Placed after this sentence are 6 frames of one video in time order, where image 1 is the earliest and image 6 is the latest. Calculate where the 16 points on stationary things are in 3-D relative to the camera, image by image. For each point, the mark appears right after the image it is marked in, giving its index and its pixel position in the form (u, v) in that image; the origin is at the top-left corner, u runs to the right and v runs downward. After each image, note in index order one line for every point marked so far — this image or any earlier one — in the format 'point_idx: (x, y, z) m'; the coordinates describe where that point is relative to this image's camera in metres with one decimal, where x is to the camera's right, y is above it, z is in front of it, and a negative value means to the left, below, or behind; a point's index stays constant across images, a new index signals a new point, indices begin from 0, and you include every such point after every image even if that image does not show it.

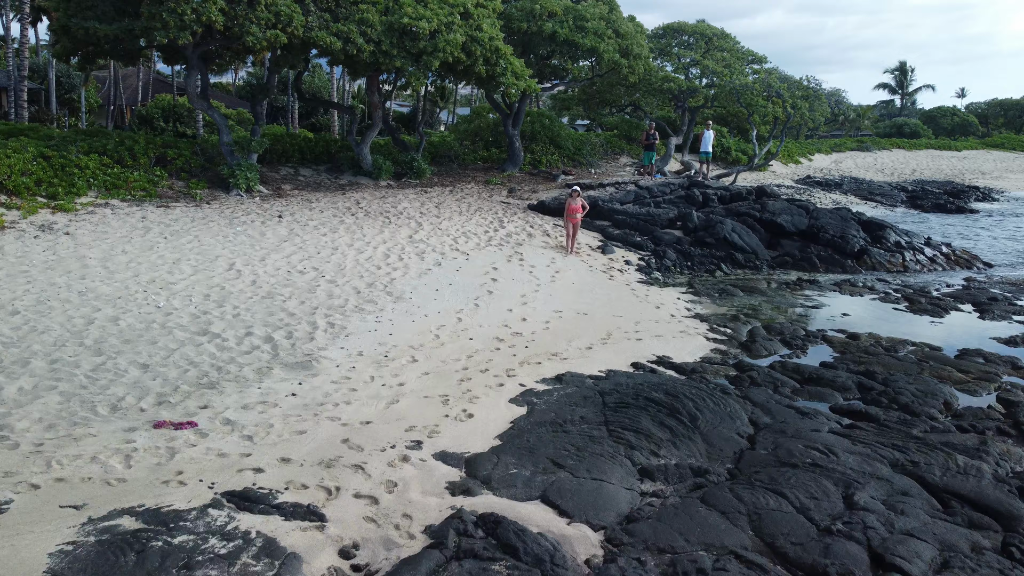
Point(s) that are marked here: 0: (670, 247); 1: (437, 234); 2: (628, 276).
0: (+2.9, +0.7, +14.9) m
1: (-1.2, +0.8, +13.1) m
2: (+1.7, +0.2, +12.4) m
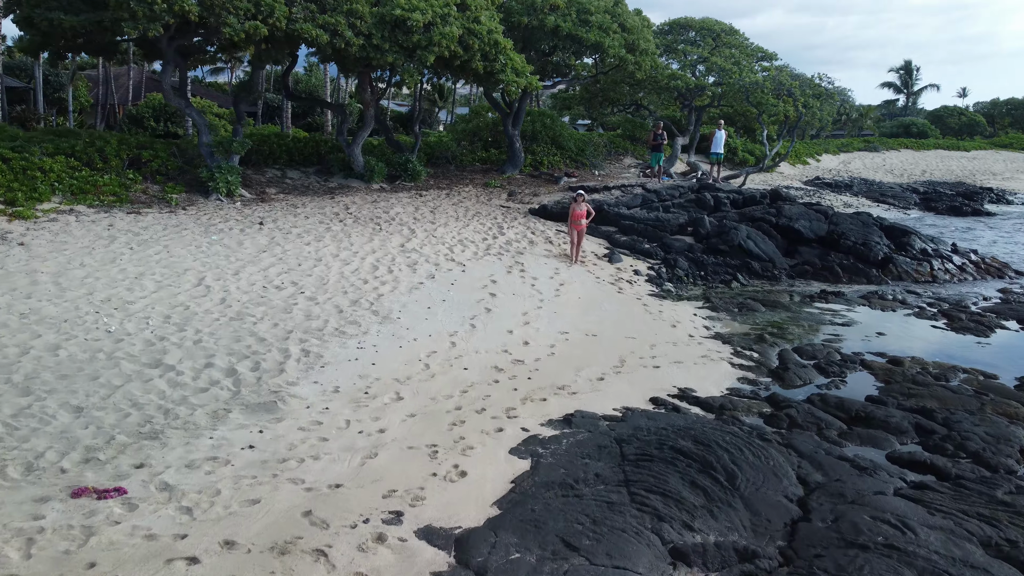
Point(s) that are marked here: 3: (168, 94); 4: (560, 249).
0: (+2.9, +0.5, +13.9) m
1: (-1.2, +0.7, +12.1) m
2: (+1.7, 0.0, +11.4) m
3: (-5.5, +3.1, +13.3) m
4: (+0.8, +0.6, +13.2) m
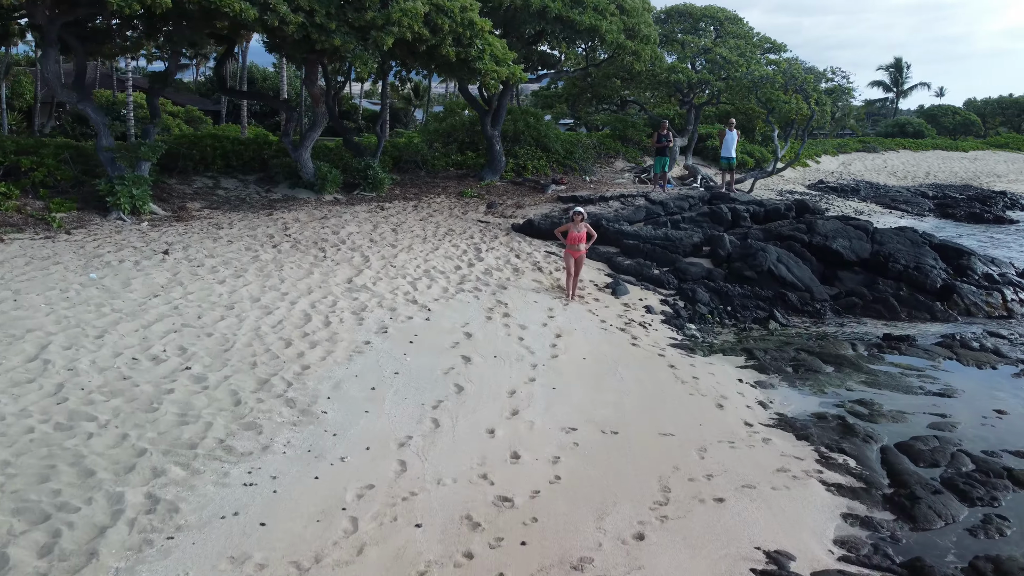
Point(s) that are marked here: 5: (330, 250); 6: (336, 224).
0: (+2.6, +0.1, +11.4) m
1: (-1.4, +0.1, +9.5) m
2: (+1.5, -0.5, +8.9) m
3: (-5.8, +2.6, +10.5) m
4: (+0.5, +0.1, +10.6) m
5: (-2.2, +0.5, +10.2) m
6: (-2.5, +0.9, +11.8) m
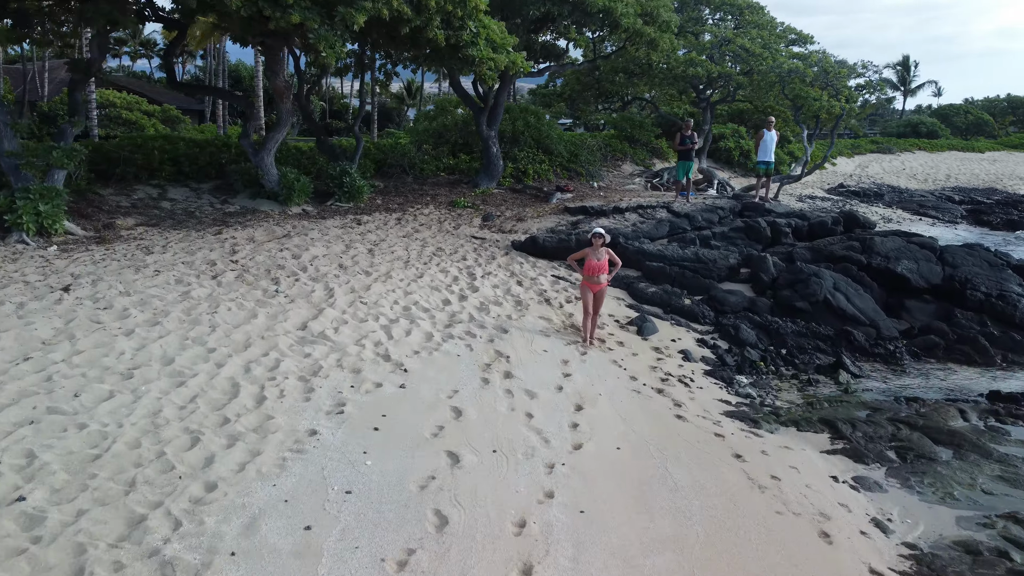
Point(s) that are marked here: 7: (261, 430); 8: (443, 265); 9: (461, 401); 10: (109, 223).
0: (+2.6, -0.3, +9.3) m
1: (-1.4, -0.3, +7.4) m
2: (+1.6, -0.9, +6.8) m
3: (-5.8, +2.2, +8.4) m
4: (+0.5, -0.3, +8.5) m
5: (-2.2, +0.1, +8.2) m
6: (-2.5, +0.5, +9.7) m
7: (-1.5, -0.8, +4.9) m
8: (-0.8, +0.3, +9.8) m
9: (-0.4, -0.8, +5.7) m
10: (-4.6, +0.7, +9.4) m
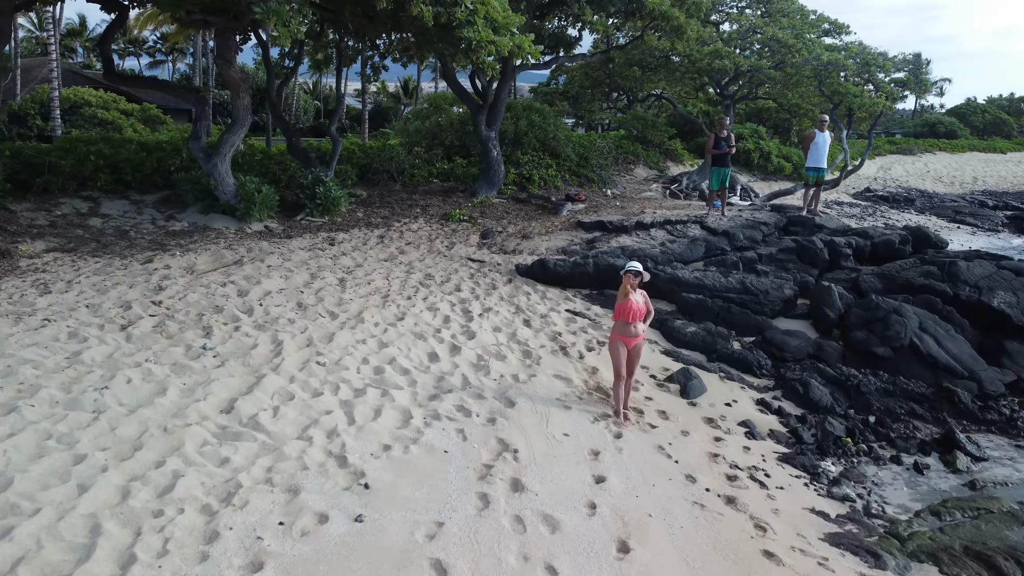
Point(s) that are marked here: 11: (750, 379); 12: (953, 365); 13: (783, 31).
0: (+2.7, -0.7, +7.3) m
1: (-1.3, -0.6, +5.4) m
2: (+1.6, -1.3, +4.9) m
3: (-5.7, +1.8, +6.5) m
4: (+0.6, -0.7, +6.5) m
5: (-2.2, -0.3, +6.2) m
6: (-2.4, +0.1, +7.8) m
7: (-1.4, -1.2, +2.9) m
8: (-0.8, -0.1, +7.9) m
9: (-0.3, -1.2, +3.8) m
10: (-4.5, +0.4, +7.5) m
11: (+2.1, -0.8, +7.3) m
12: (+3.9, -0.7, +7.3) m
13: (+5.3, +5.1, +16.4) m
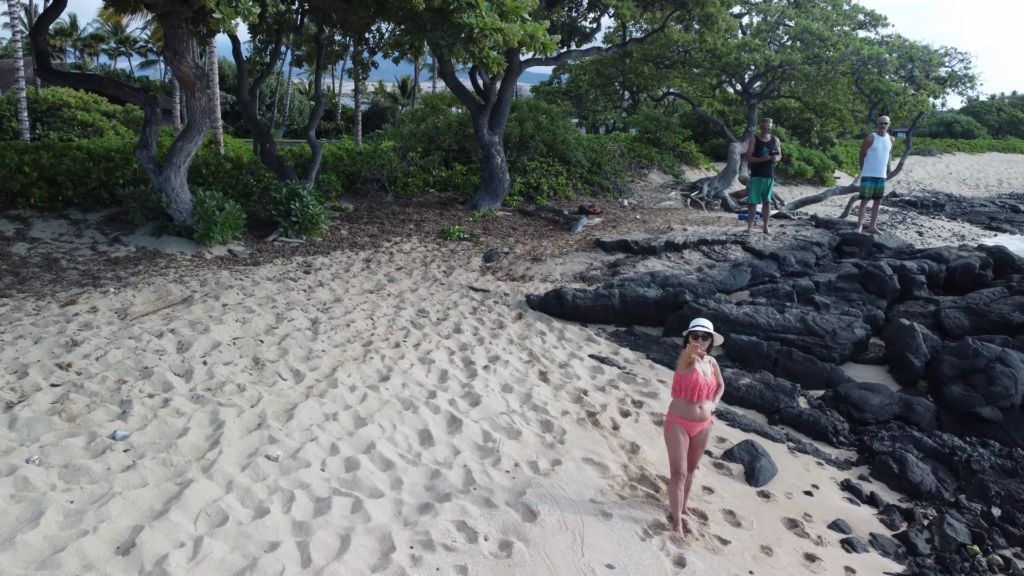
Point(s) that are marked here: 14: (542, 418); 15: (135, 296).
0: (+2.8, -1.1, +5.8) m
1: (-1.2, -1.0, +3.9) m
2: (+1.7, -1.6, +3.3) m
3: (-5.6, +1.4, +4.9) m
4: (+0.7, -1.0, +5.0) m
5: (-2.1, -0.7, +4.7) m
6: (-2.3, -0.2, +6.2) m
7: (-1.3, -1.6, +1.4) m
8: (-0.7, -0.5, +6.3) m
9: (-0.2, -1.5, +2.2) m
10: (-4.4, 0.0, +5.9) m
11: (+2.2, -1.1, +5.8) m
12: (+4.0, -1.0, +5.8) m
13: (+5.4, +4.8, +14.9) m
14: (+0.2, -0.8, +5.4) m
15: (-3.0, -0.1, +6.5) m
